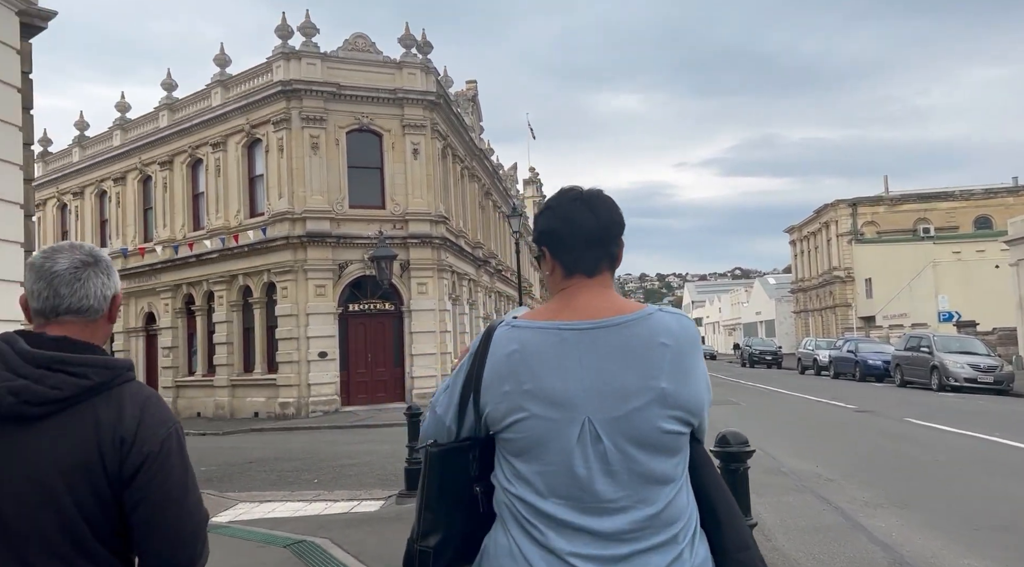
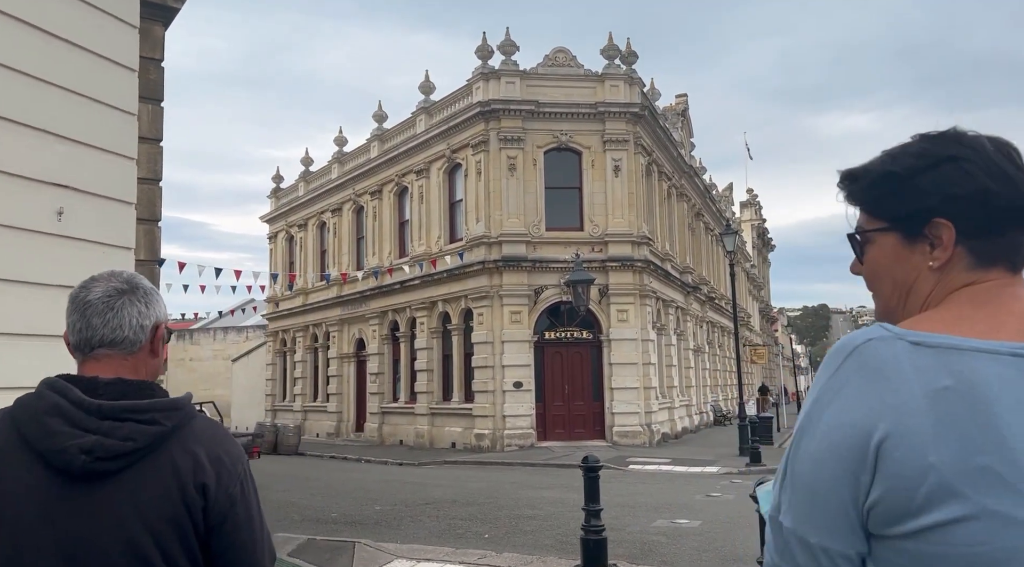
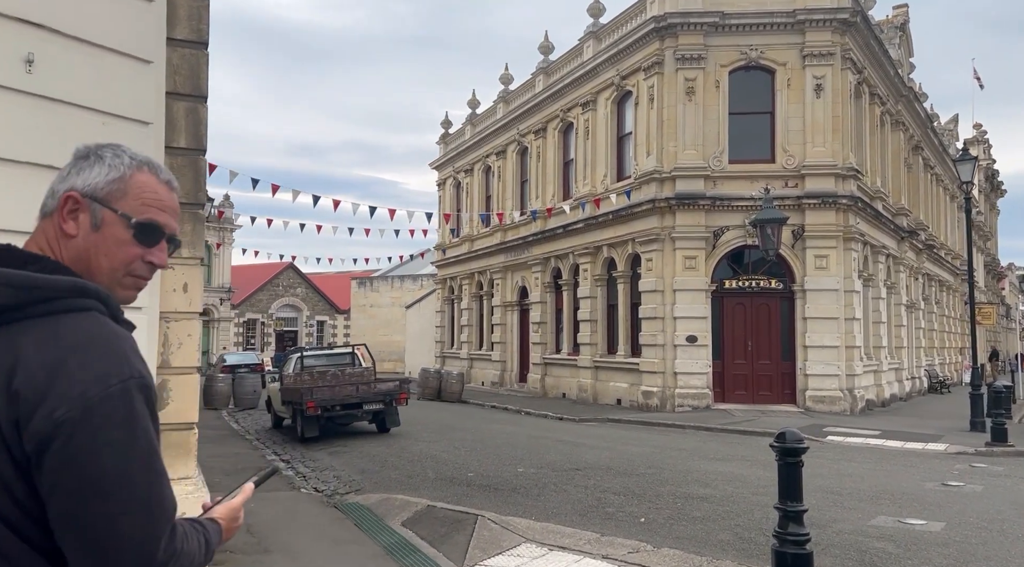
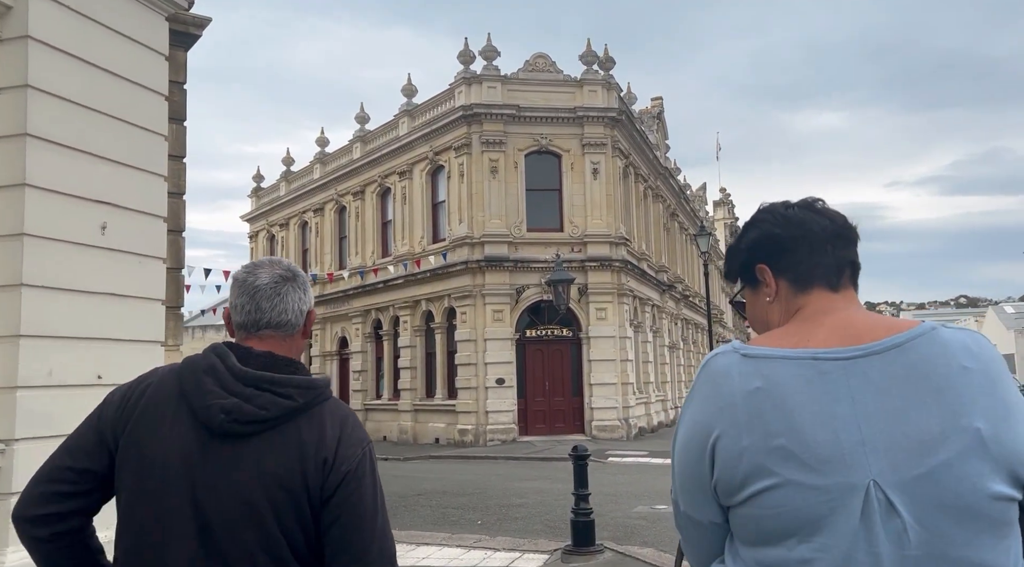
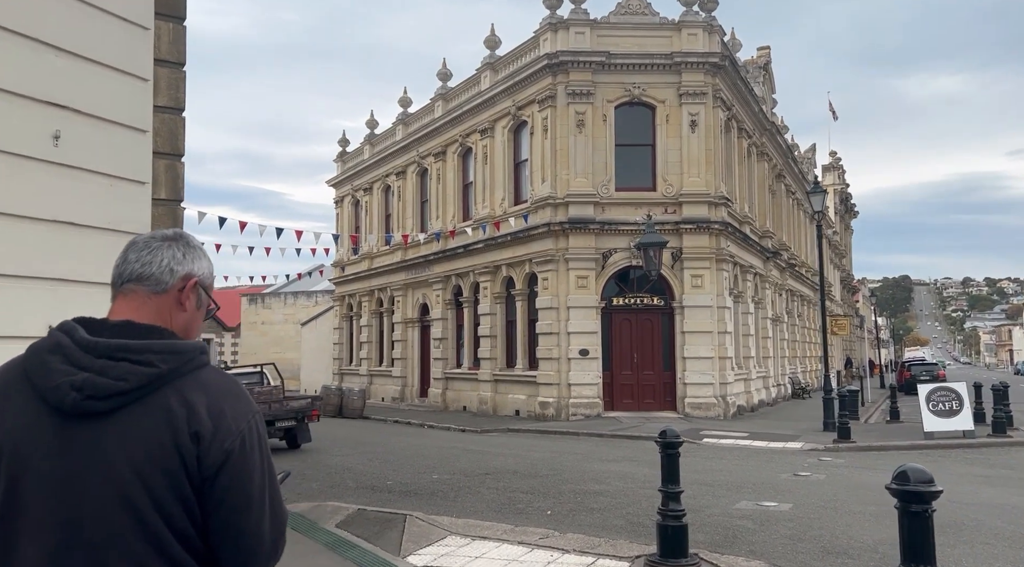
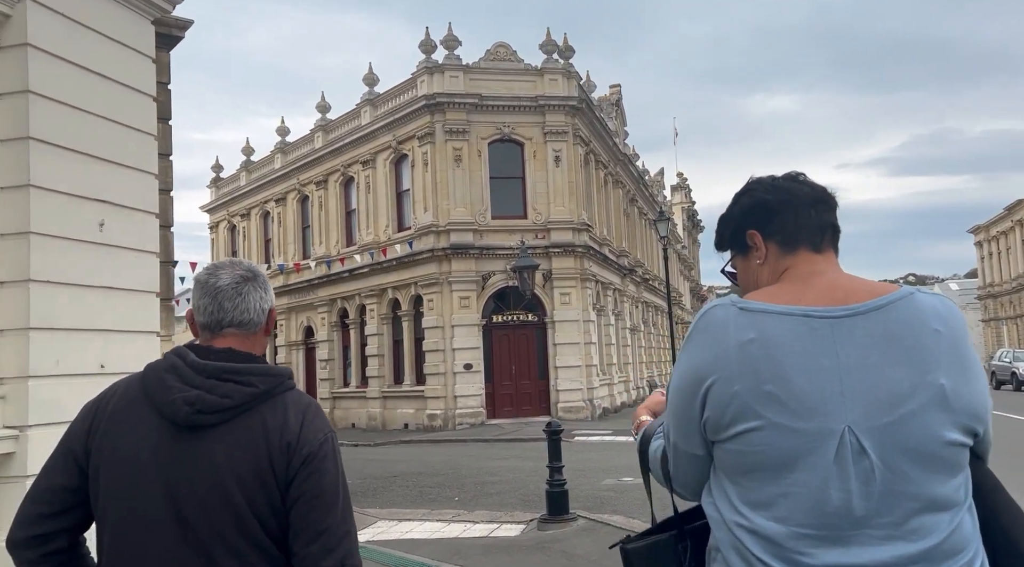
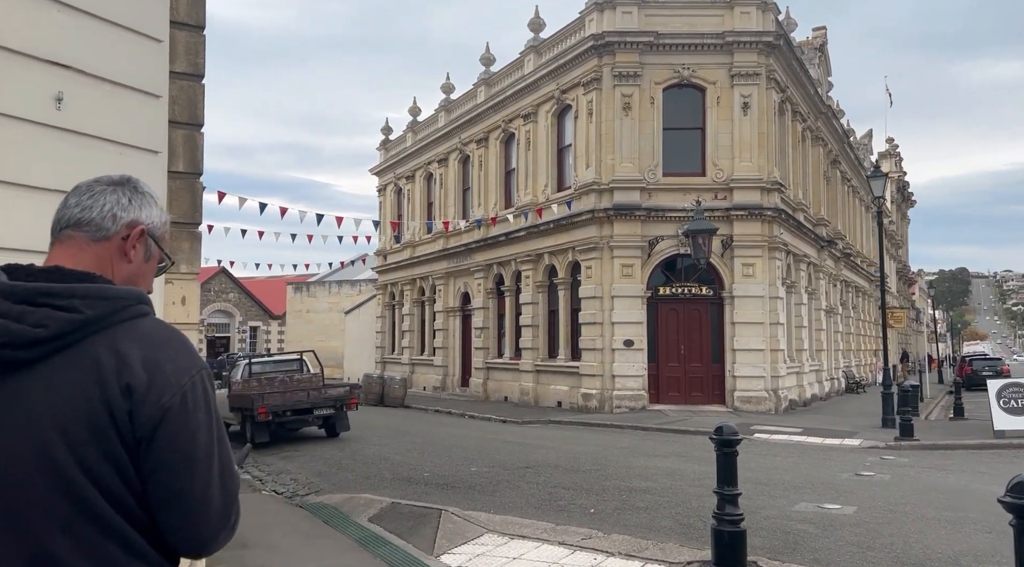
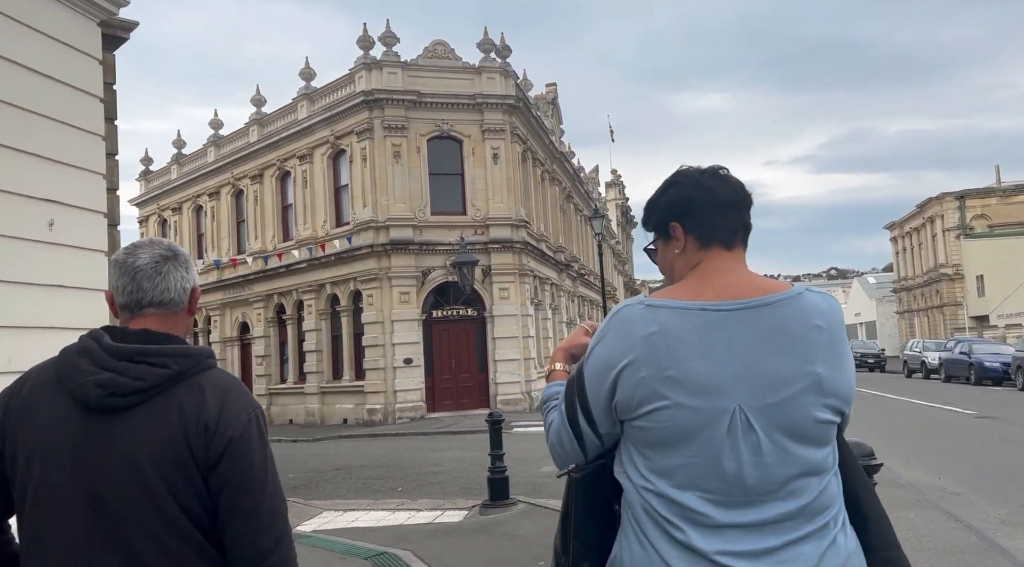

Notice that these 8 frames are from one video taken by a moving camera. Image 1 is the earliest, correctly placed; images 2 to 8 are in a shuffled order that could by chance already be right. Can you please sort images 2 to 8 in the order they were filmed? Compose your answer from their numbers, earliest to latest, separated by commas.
8, 6, 4, 2, 5, 7, 3
